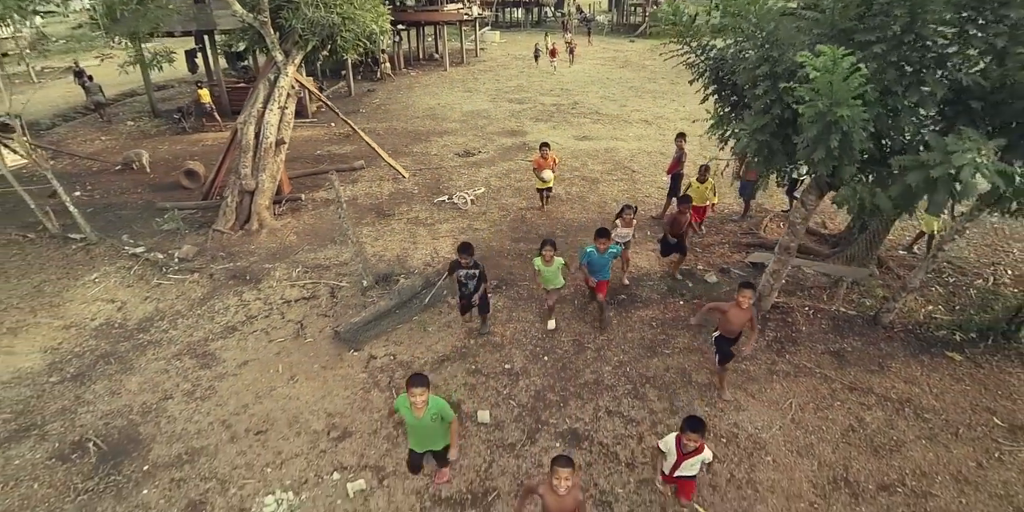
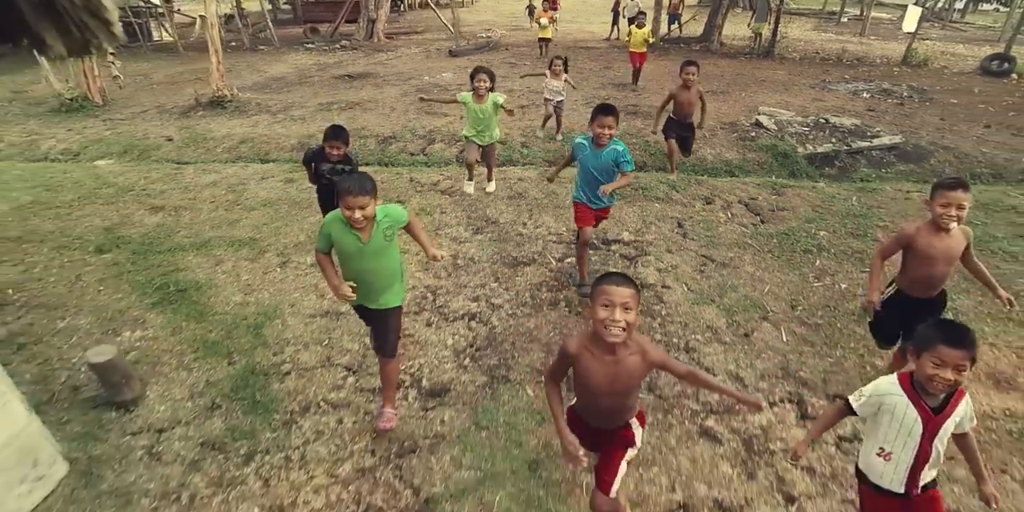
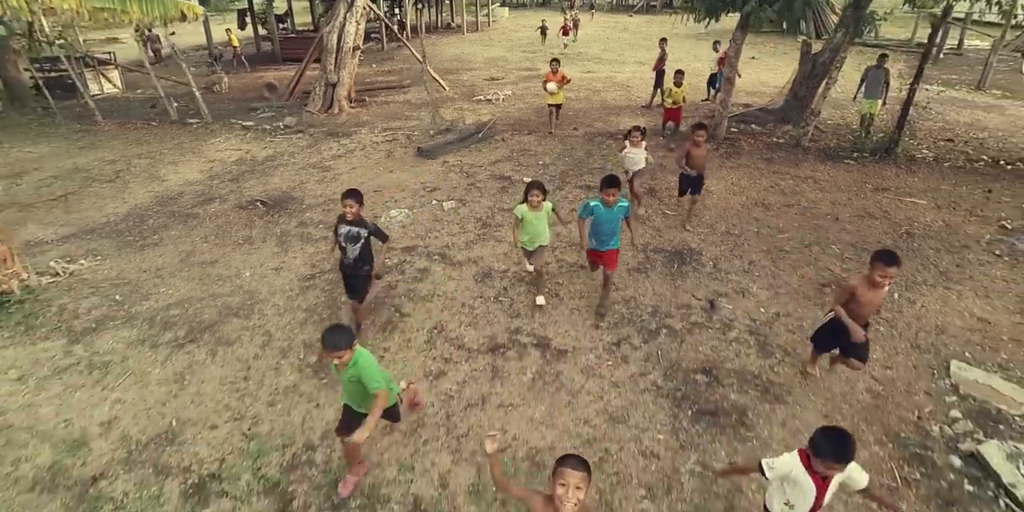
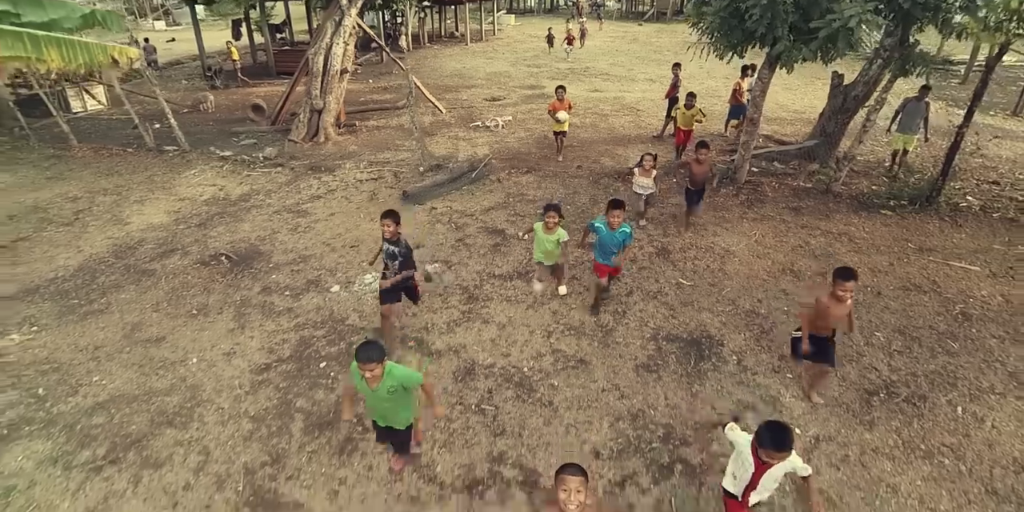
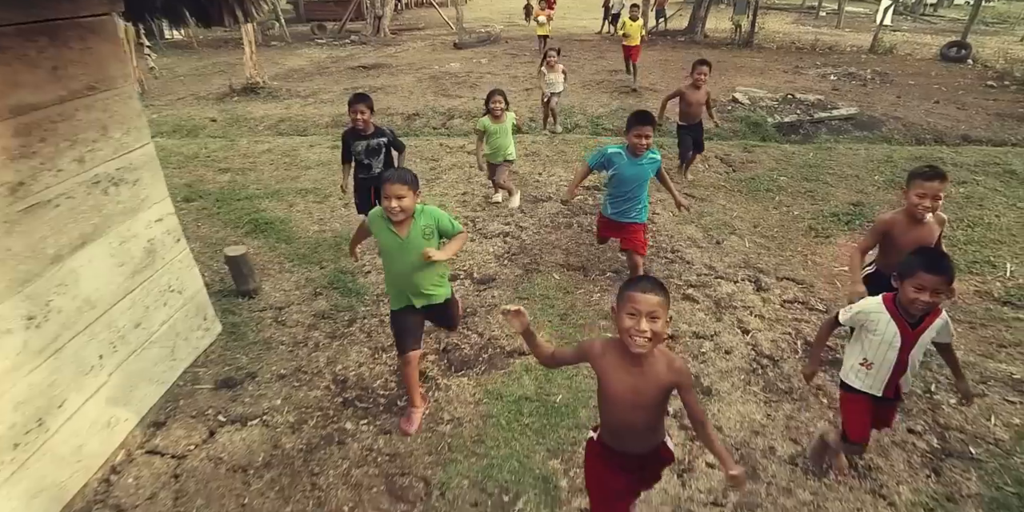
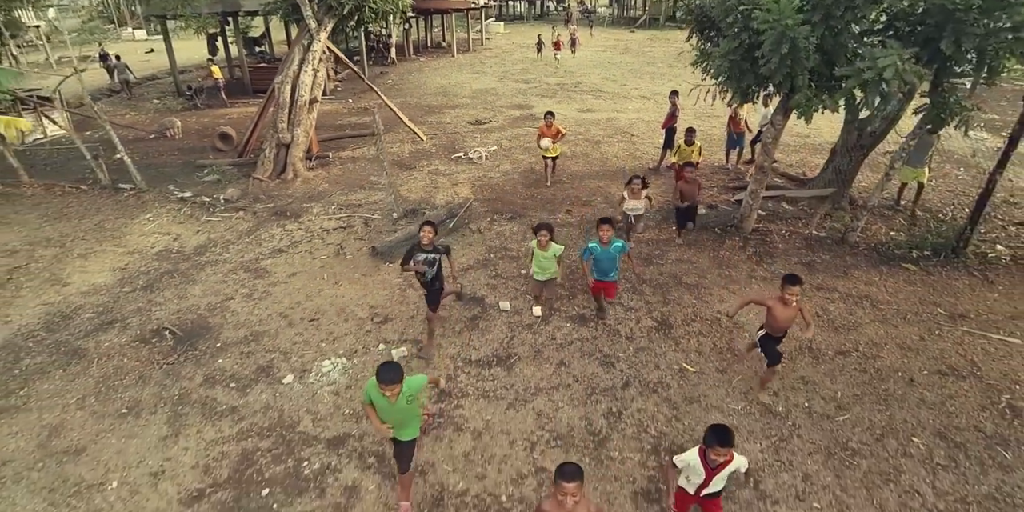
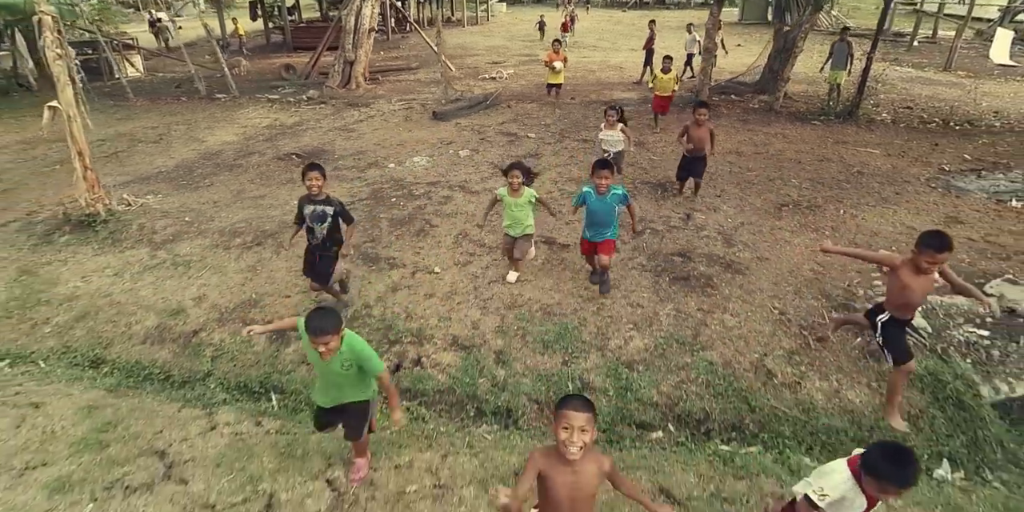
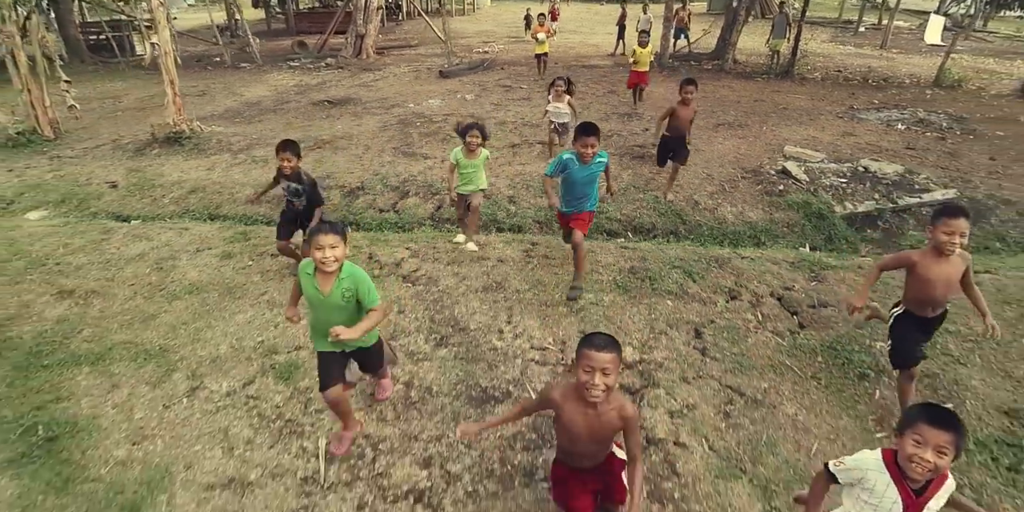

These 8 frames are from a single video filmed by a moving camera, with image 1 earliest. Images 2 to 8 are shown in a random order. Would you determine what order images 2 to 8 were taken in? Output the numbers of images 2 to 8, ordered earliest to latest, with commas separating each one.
6, 4, 3, 7, 8, 2, 5
